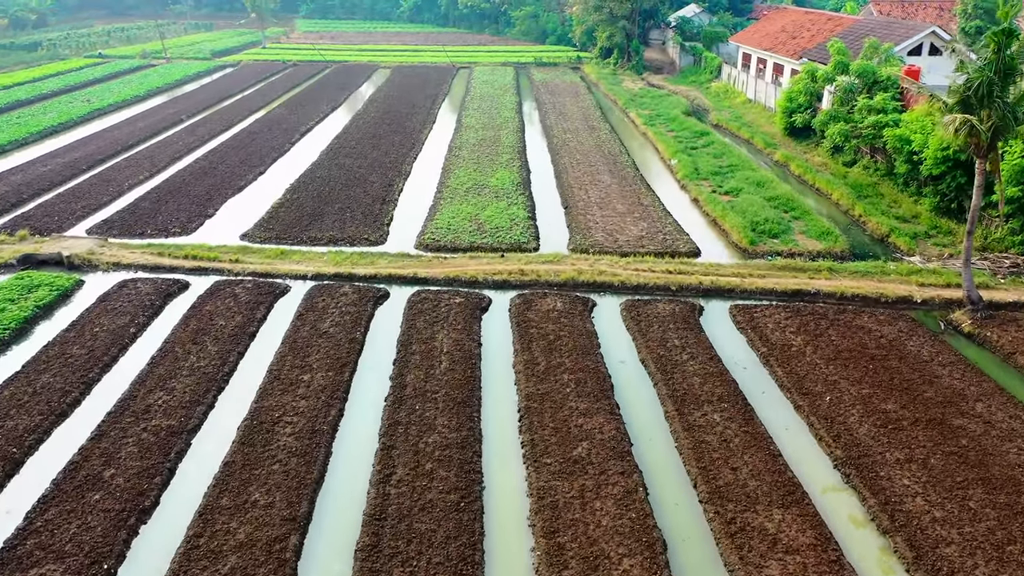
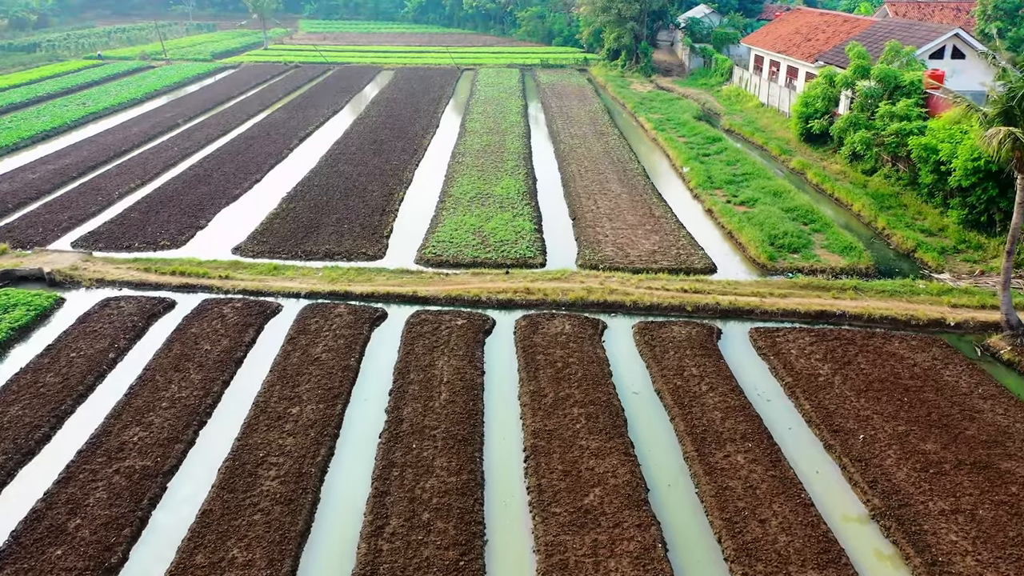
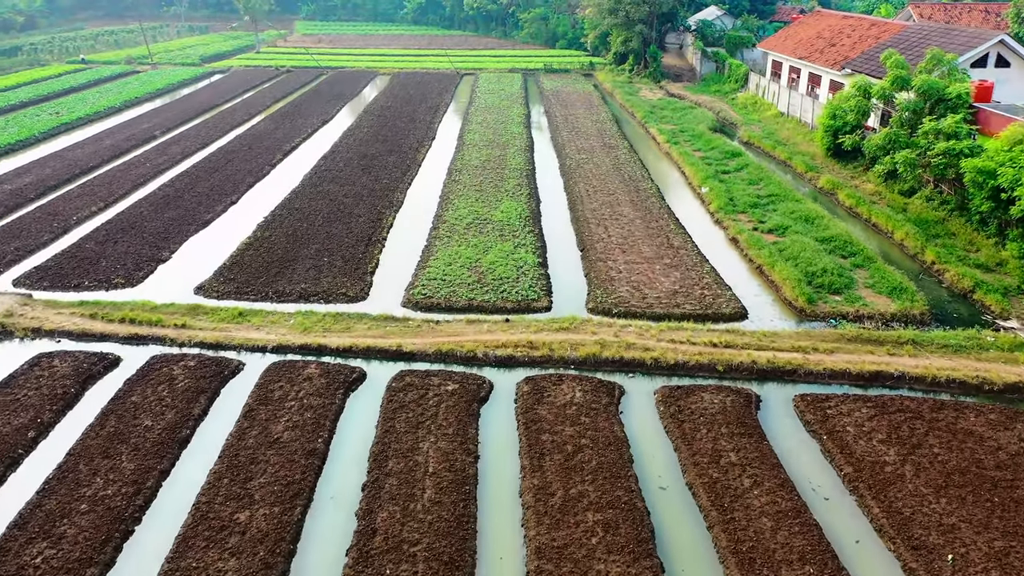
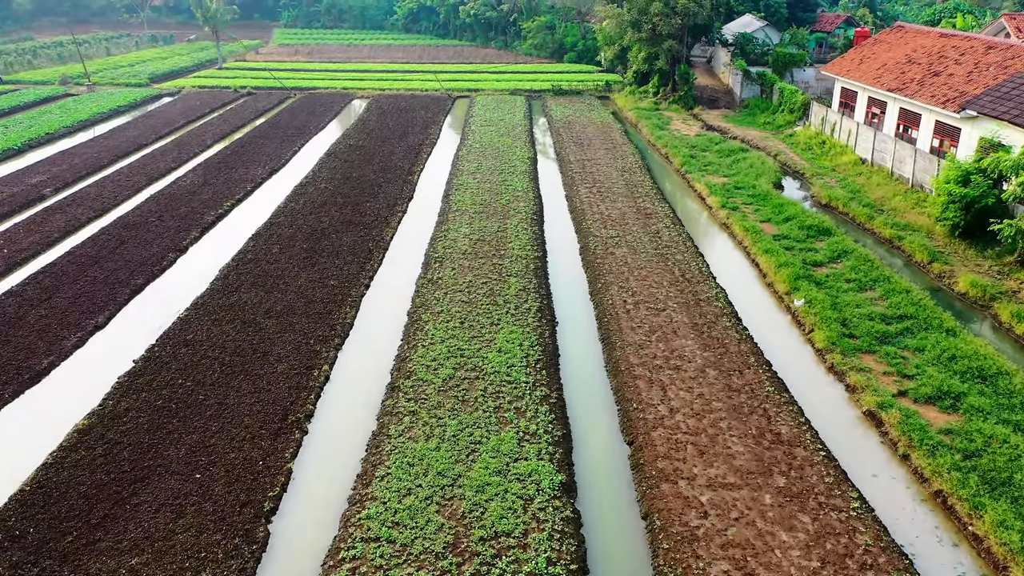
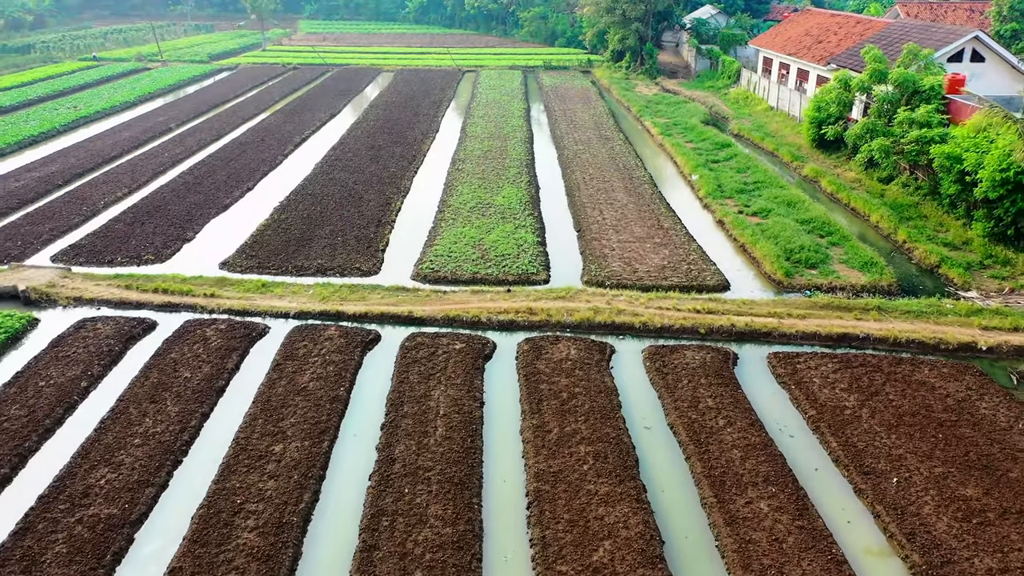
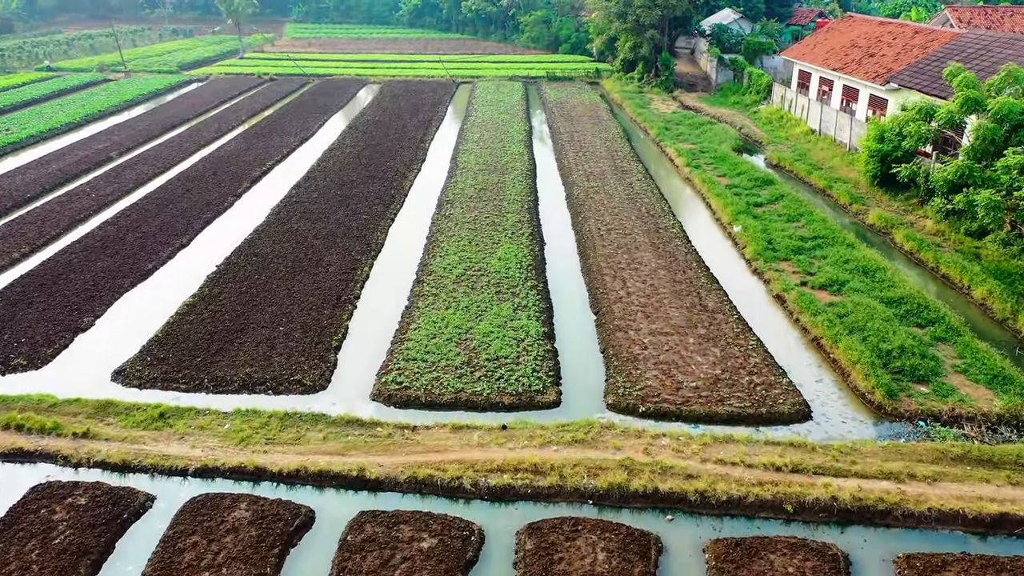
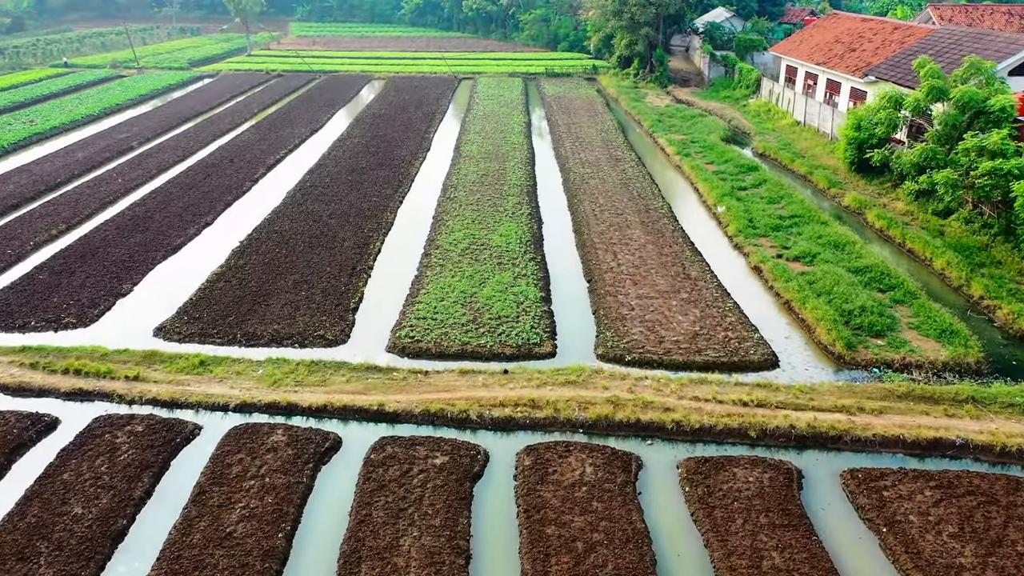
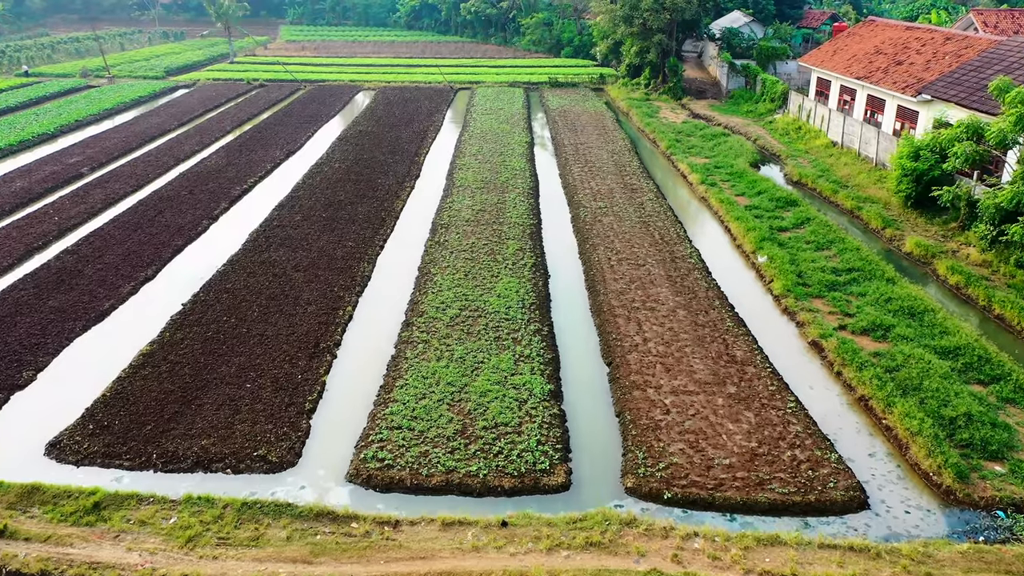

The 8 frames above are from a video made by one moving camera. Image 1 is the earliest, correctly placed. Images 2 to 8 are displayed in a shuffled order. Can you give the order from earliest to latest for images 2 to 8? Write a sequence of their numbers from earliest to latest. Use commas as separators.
2, 5, 3, 7, 6, 8, 4
